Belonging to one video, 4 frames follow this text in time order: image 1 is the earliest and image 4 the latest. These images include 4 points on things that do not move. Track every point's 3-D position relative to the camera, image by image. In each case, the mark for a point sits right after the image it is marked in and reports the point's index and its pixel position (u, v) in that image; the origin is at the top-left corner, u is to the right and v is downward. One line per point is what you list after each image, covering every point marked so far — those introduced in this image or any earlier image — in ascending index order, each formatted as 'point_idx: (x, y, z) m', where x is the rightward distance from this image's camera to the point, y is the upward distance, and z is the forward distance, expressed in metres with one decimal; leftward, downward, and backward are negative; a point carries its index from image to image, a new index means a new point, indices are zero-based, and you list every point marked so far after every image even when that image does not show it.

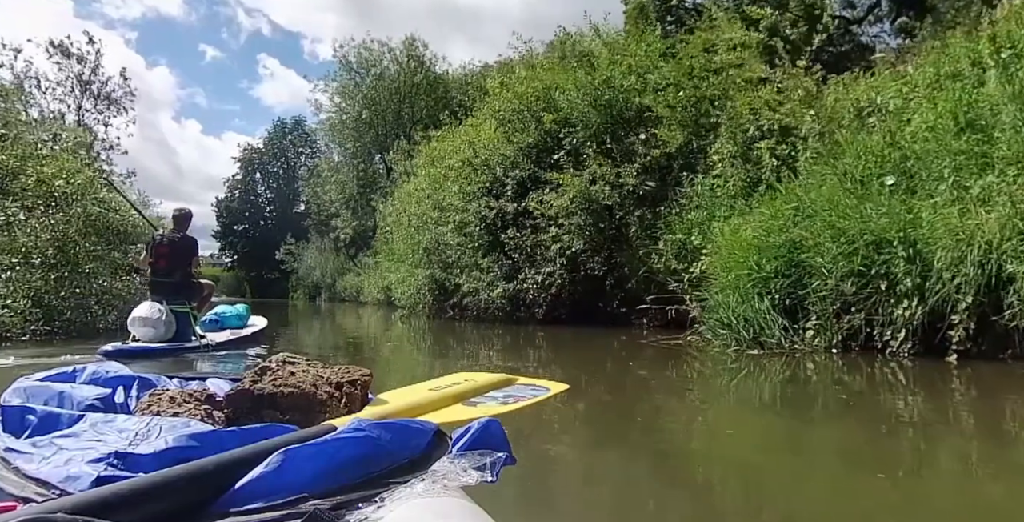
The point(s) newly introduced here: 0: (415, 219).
0: (-2.3, +1.1, +16.3) m
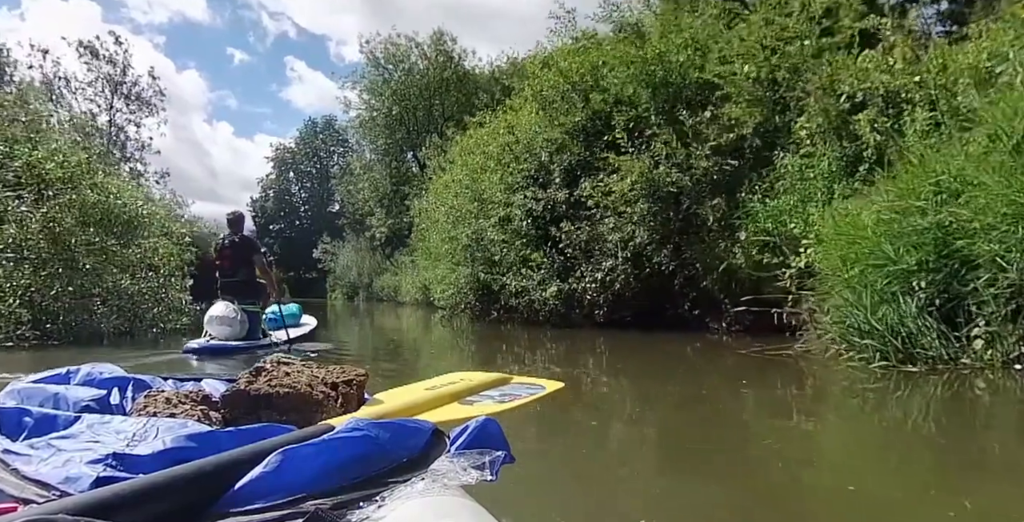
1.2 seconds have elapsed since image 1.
0: (-1.4, +1.2, +15.9) m
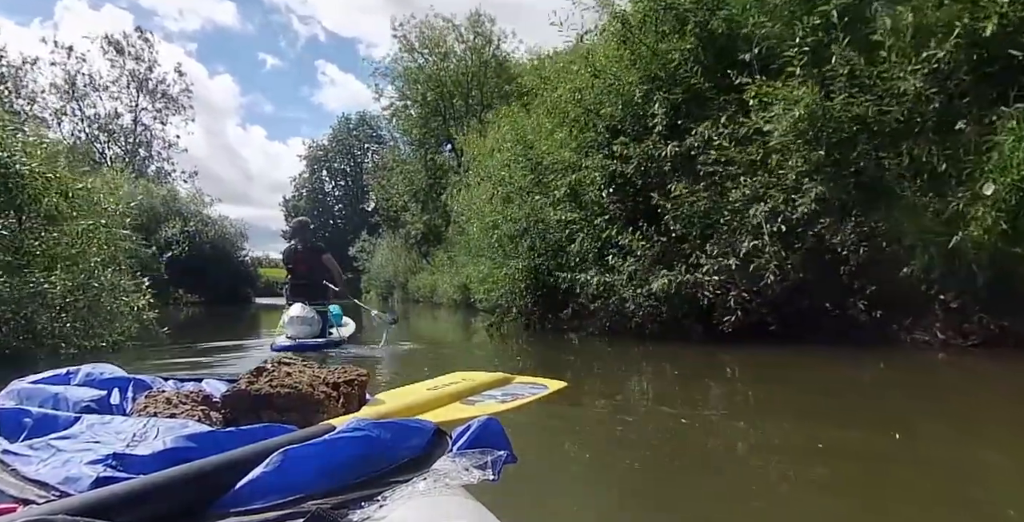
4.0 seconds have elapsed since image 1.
0: (-0.5, +1.3, +14.8) m
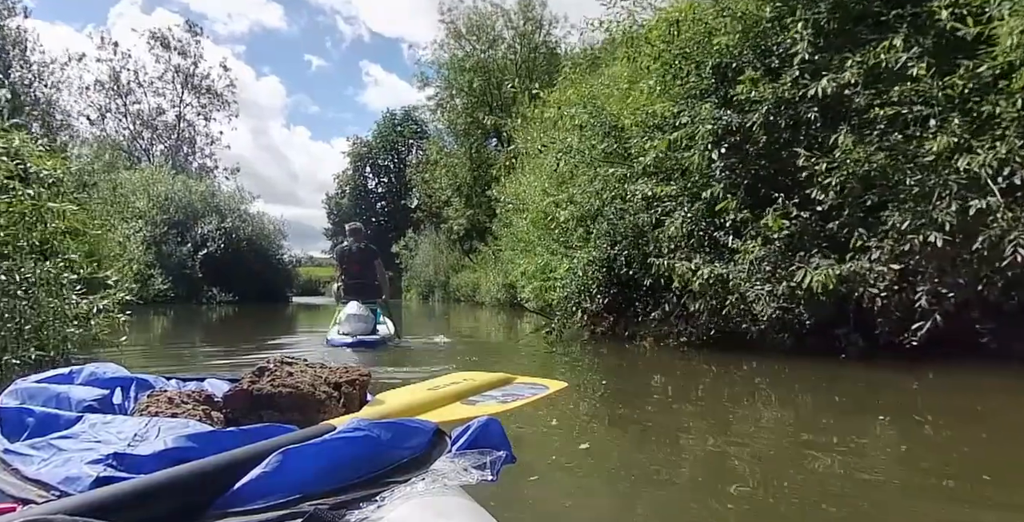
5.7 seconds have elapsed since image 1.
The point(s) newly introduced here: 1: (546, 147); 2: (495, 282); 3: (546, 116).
0: (+0.5, +1.3, +14.1) m
1: (+0.8, +2.1, +13.8) m
2: (-0.5, -0.6, +19.7) m
3: (+0.9, +3.2, +15.9) m
